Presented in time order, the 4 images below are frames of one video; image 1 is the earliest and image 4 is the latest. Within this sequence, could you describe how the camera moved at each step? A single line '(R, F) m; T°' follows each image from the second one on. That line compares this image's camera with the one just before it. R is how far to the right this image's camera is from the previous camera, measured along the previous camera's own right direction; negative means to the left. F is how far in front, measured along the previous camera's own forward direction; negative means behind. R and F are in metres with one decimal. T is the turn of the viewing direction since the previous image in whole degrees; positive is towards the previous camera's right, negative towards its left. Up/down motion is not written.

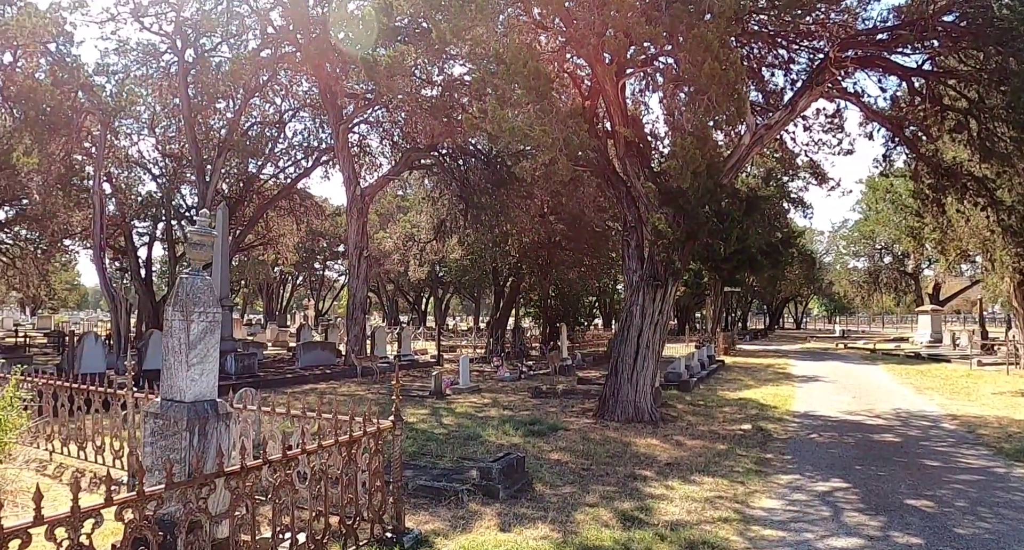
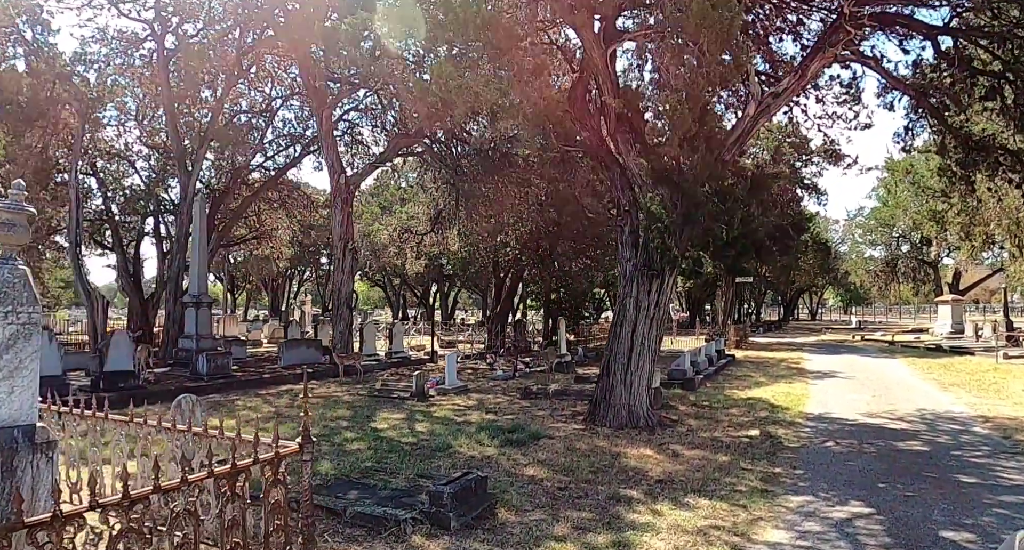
(+0.5, +1.0) m; -1°
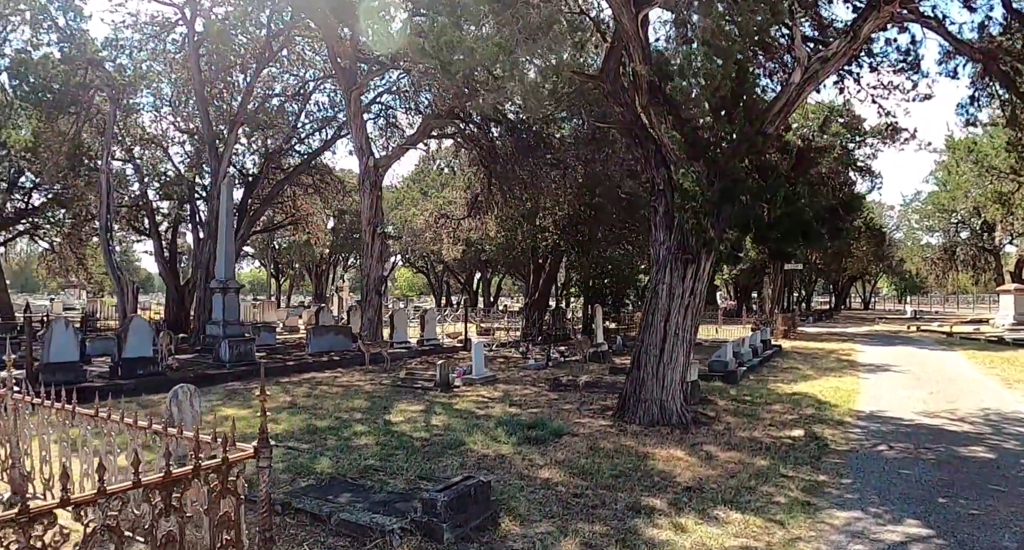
(+0.3, +0.6) m; -4°
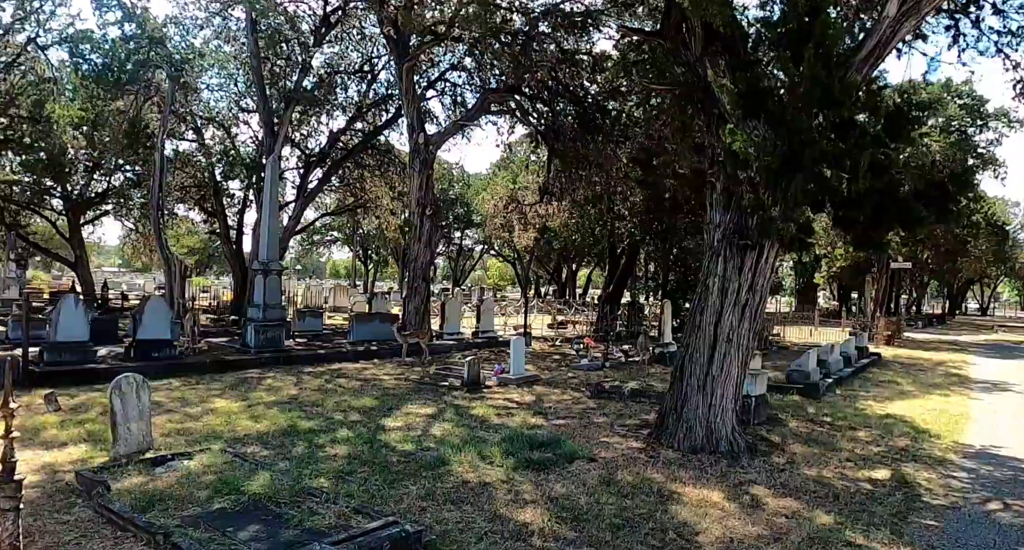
(+0.9, +1.5) m; -8°
